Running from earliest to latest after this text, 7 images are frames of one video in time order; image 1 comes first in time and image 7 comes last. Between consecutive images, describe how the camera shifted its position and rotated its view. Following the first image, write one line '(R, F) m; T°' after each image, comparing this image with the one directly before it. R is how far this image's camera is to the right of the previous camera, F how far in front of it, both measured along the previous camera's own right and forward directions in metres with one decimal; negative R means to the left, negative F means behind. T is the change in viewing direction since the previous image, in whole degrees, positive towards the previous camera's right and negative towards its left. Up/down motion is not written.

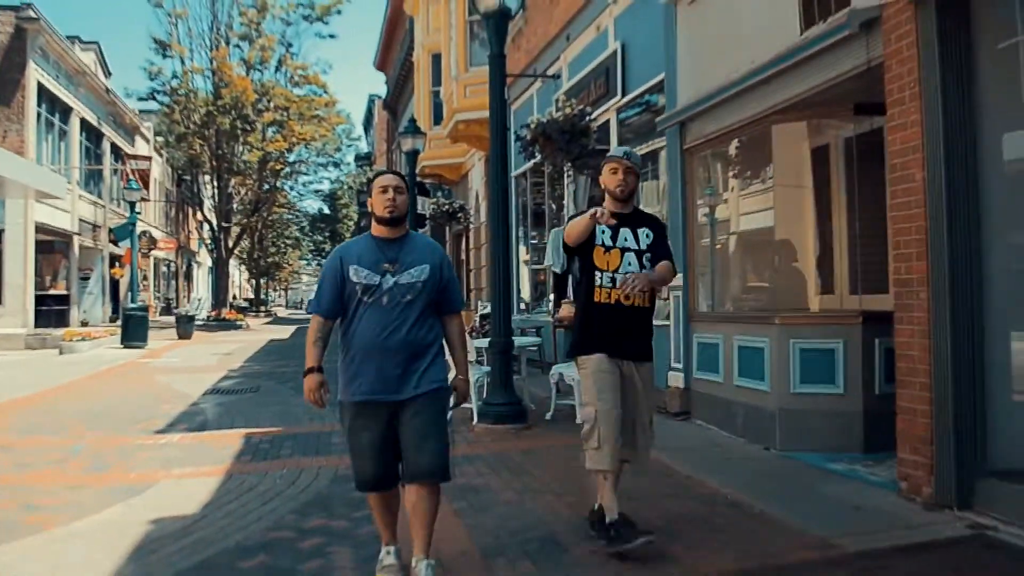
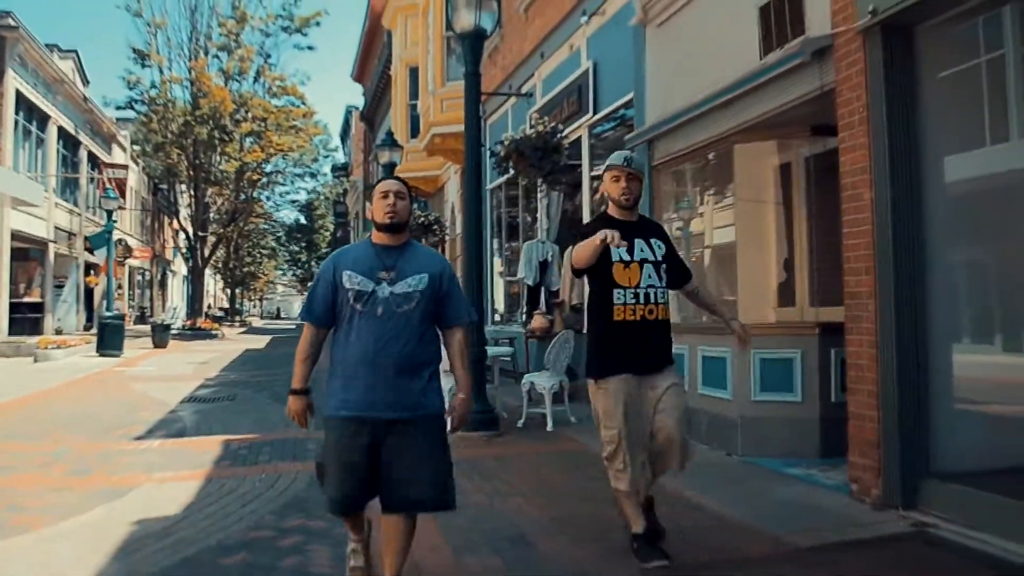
(0.0, -0.3) m; +1°
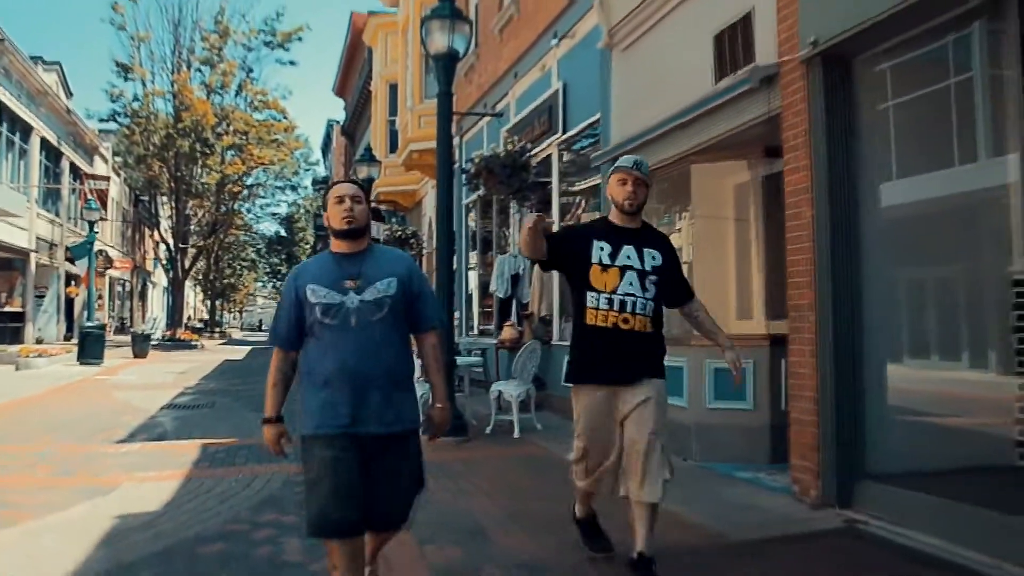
(+0.1, -0.4) m; +1°
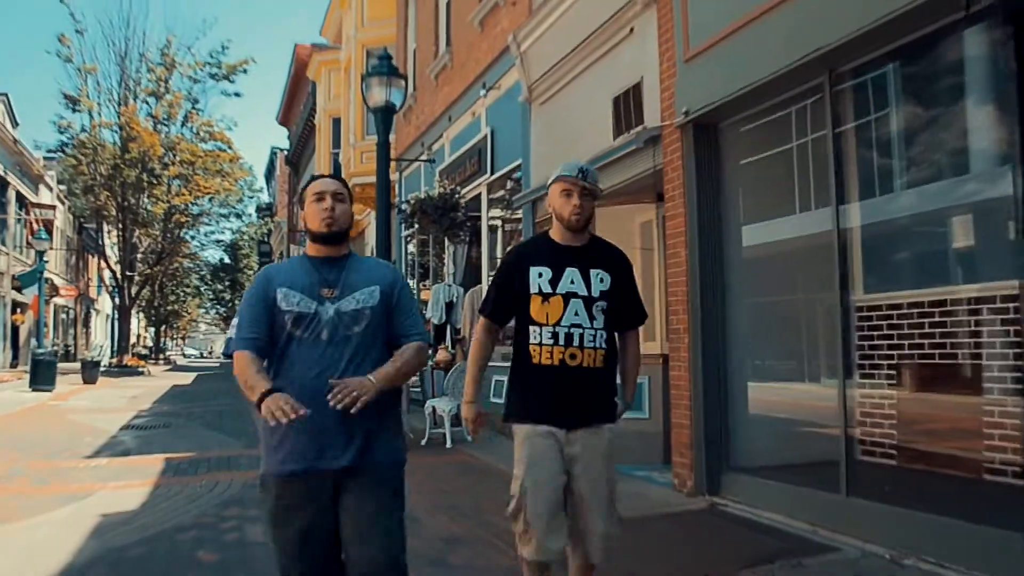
(+0.1, -1.1) m; +3°
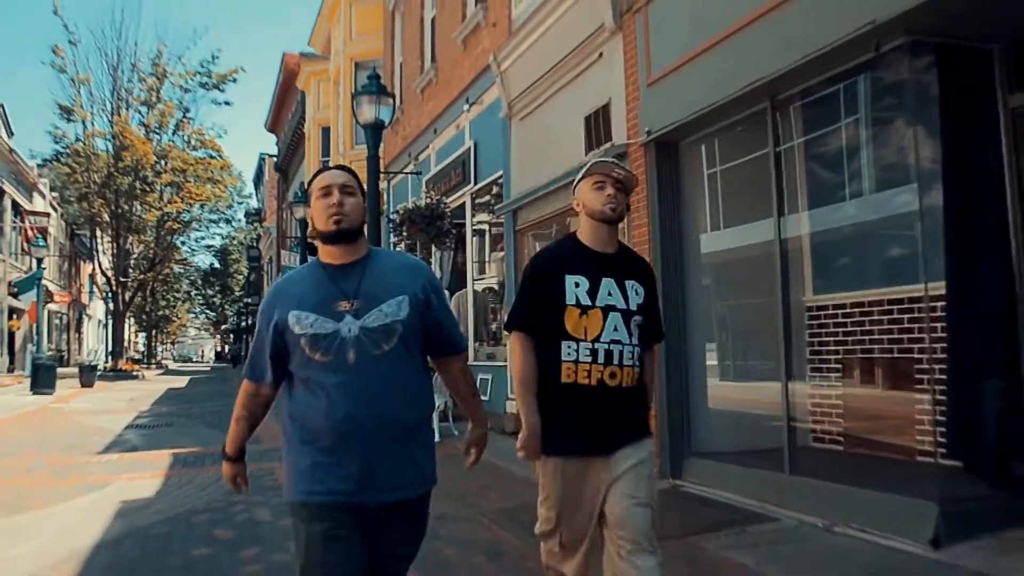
(+0.1, -0.7) m; +1°
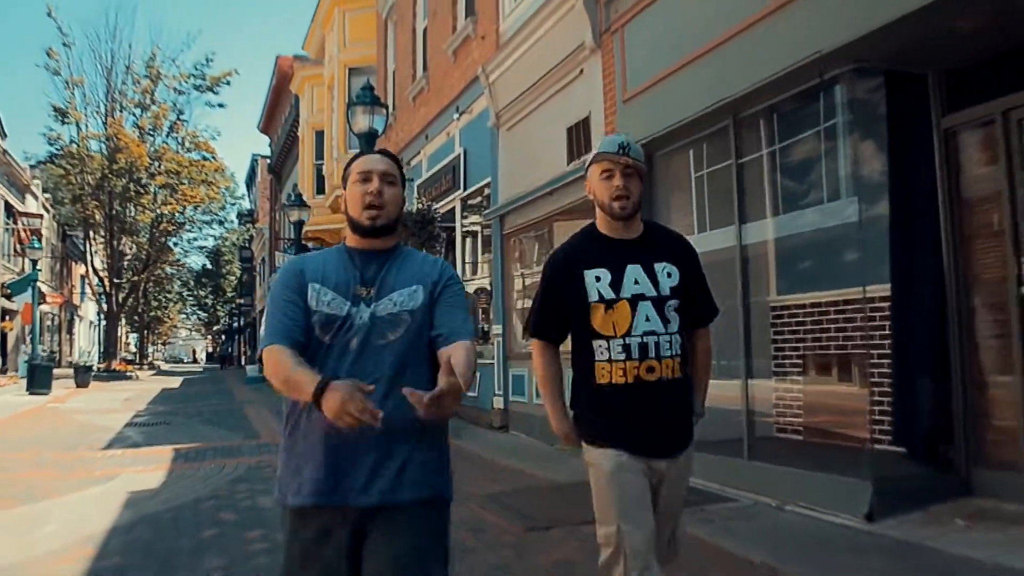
(0.0, -0.5) m; +1°
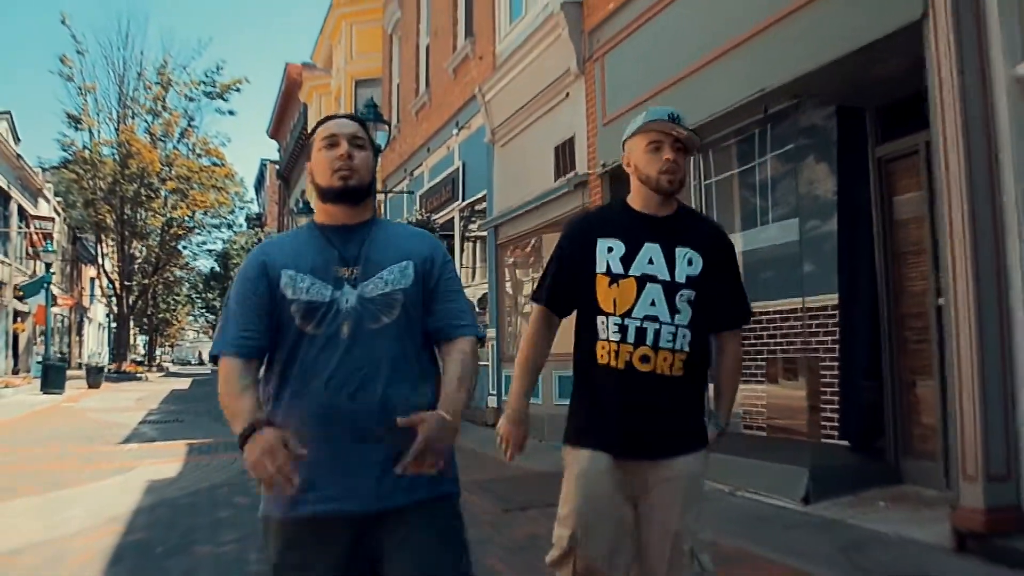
(+0.2, -0.7) m; 0°
